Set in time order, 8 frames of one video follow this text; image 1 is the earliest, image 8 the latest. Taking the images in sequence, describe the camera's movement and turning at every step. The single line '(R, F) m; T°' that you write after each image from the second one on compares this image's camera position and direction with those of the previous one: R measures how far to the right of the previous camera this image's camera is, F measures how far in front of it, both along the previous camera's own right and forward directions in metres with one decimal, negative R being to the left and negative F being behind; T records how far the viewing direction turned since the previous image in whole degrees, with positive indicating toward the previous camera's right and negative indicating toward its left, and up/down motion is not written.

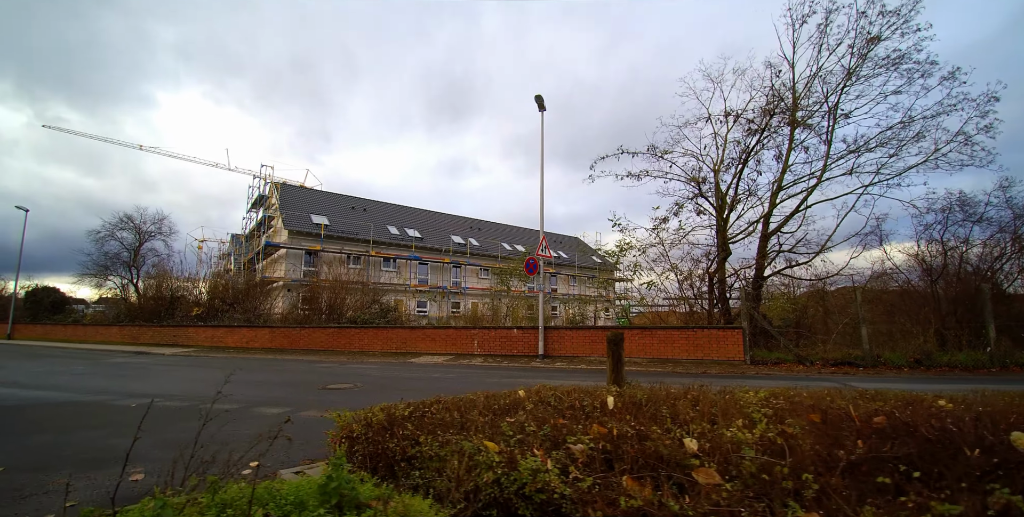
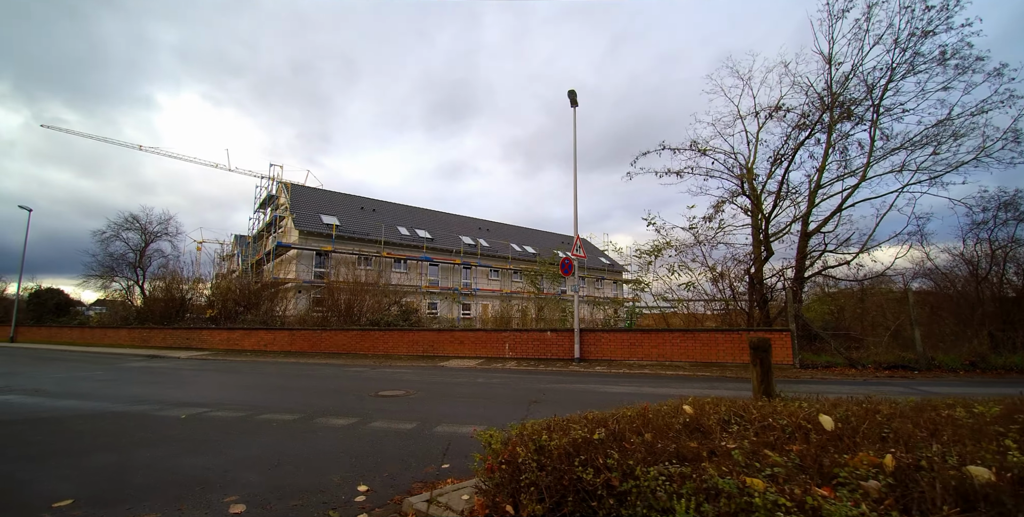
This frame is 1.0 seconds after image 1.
(-1.2, +0.5) m; 0°
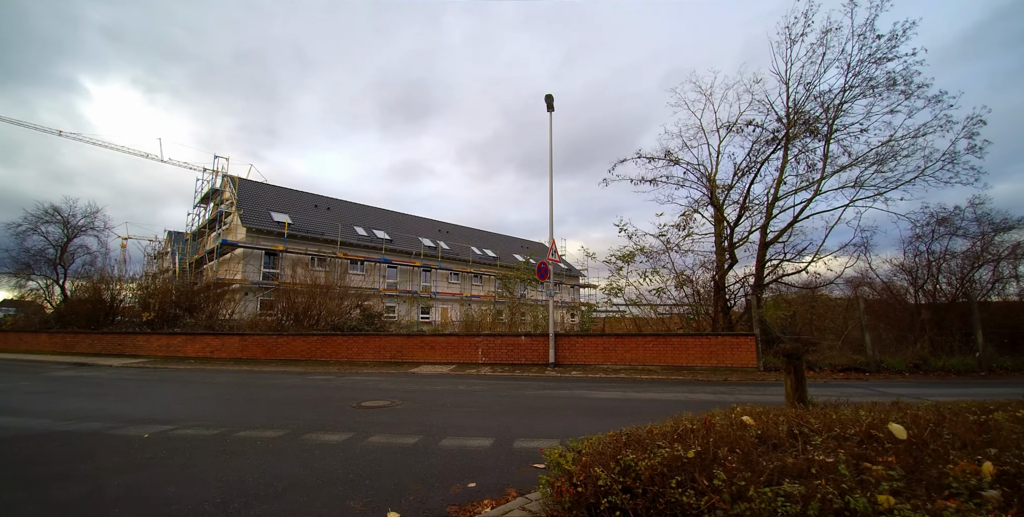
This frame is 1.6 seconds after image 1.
(-0.7, +0.3) m; +6°
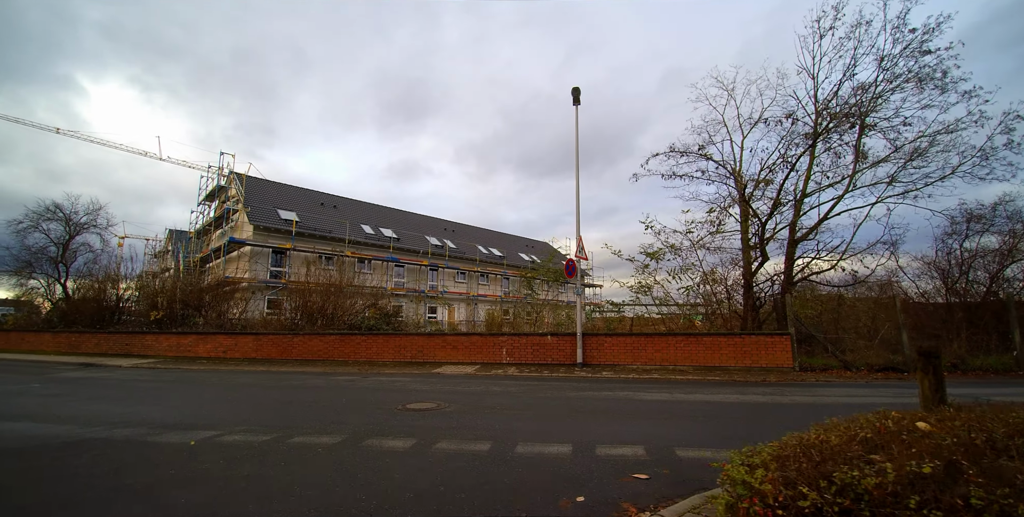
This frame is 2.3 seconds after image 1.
(-0.9, +0.4) m; 0°
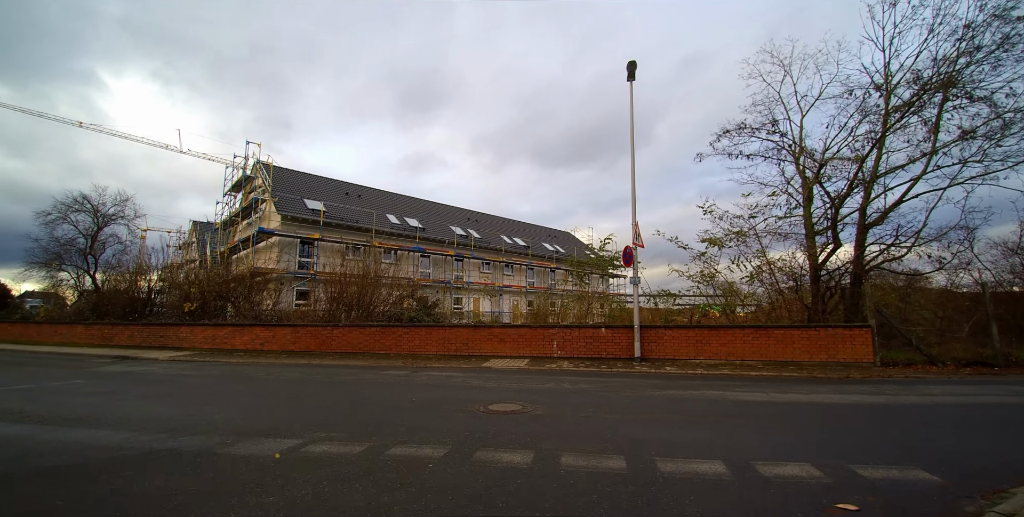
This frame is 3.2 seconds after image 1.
(-1.1, +0.8) m; -2°
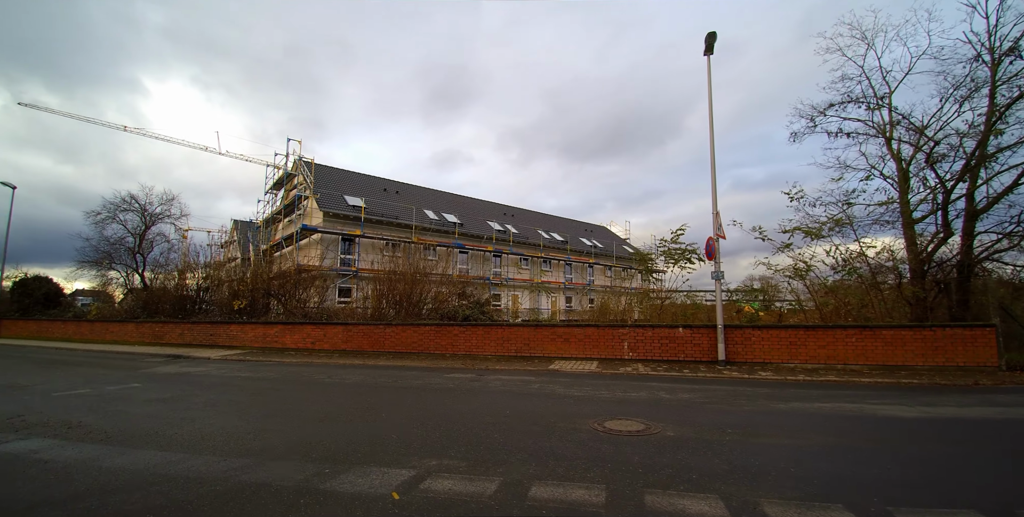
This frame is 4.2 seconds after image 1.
(-1.1, +0.9) m; -3°
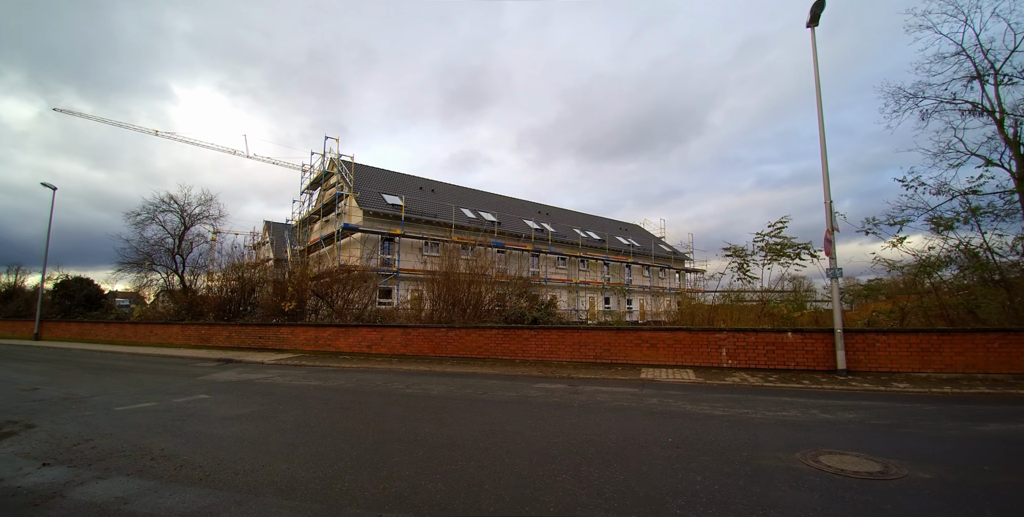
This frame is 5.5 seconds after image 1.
(-1.6, +1.1) m; -2°
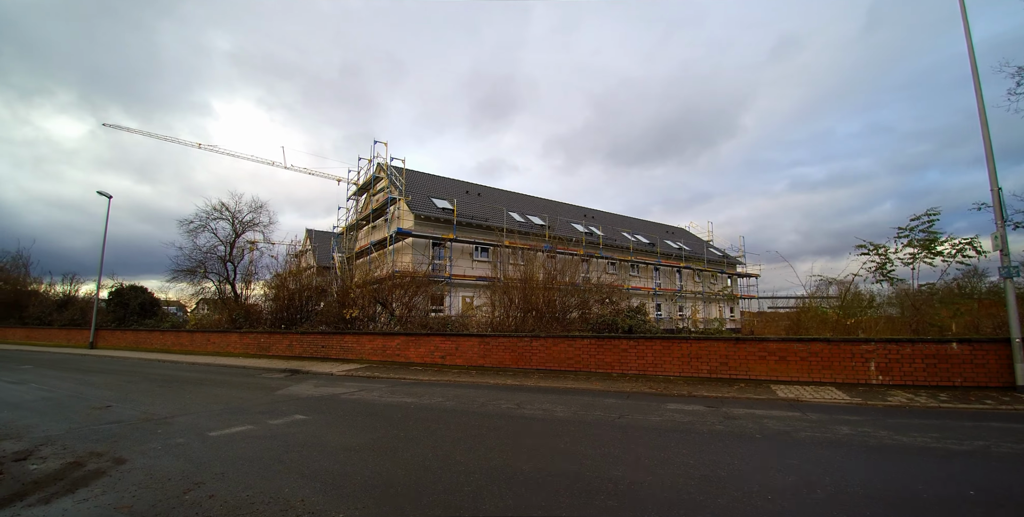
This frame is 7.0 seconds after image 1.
(-1.7, +1.2) m; -3°
